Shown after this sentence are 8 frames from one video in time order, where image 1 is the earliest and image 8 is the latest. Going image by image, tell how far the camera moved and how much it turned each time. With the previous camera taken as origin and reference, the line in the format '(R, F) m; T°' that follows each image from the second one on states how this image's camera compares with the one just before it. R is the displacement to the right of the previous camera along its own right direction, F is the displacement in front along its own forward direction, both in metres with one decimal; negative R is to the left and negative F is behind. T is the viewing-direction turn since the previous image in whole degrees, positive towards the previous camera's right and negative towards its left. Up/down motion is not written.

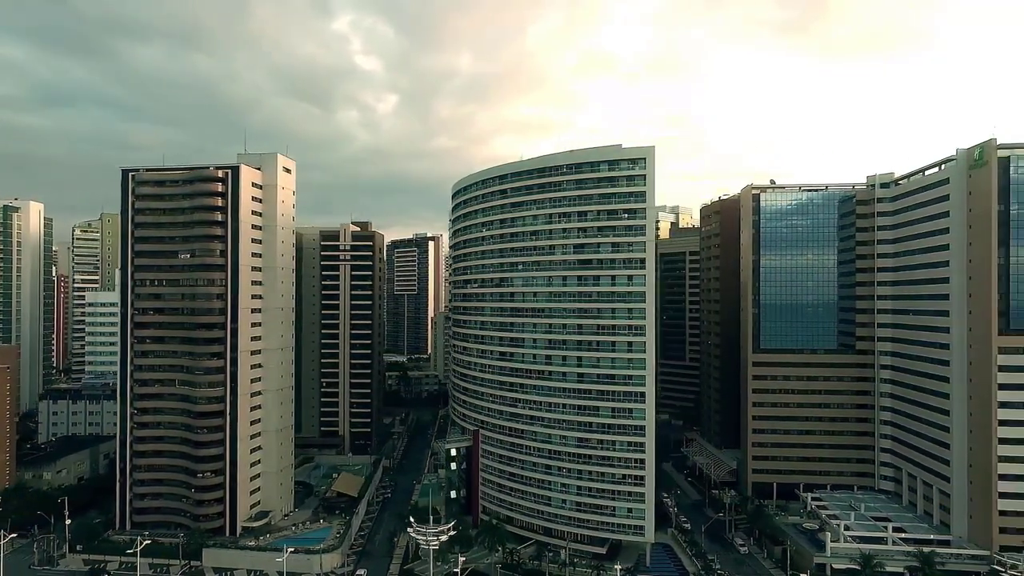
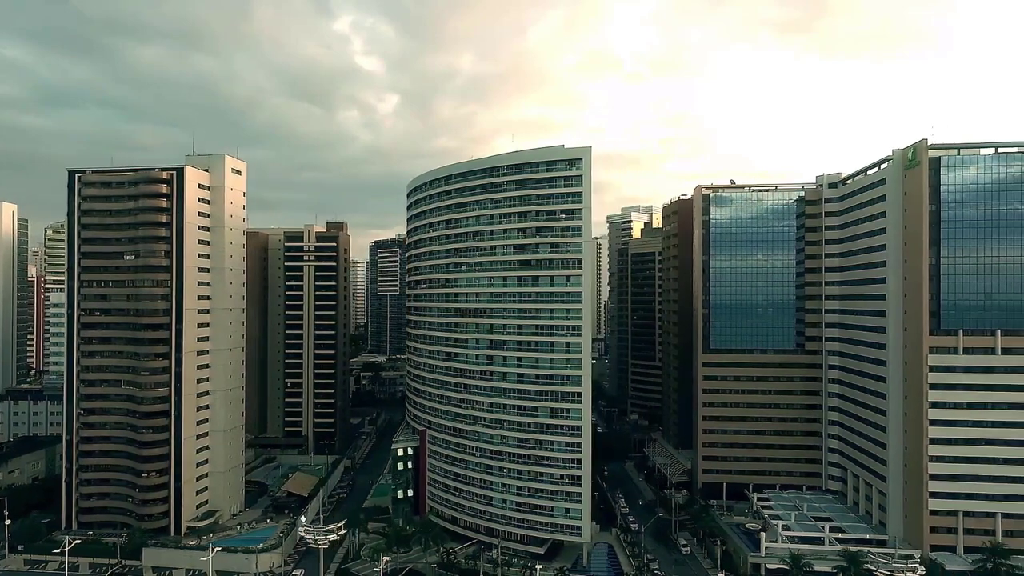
(+8.1, -0.3) m; 0°
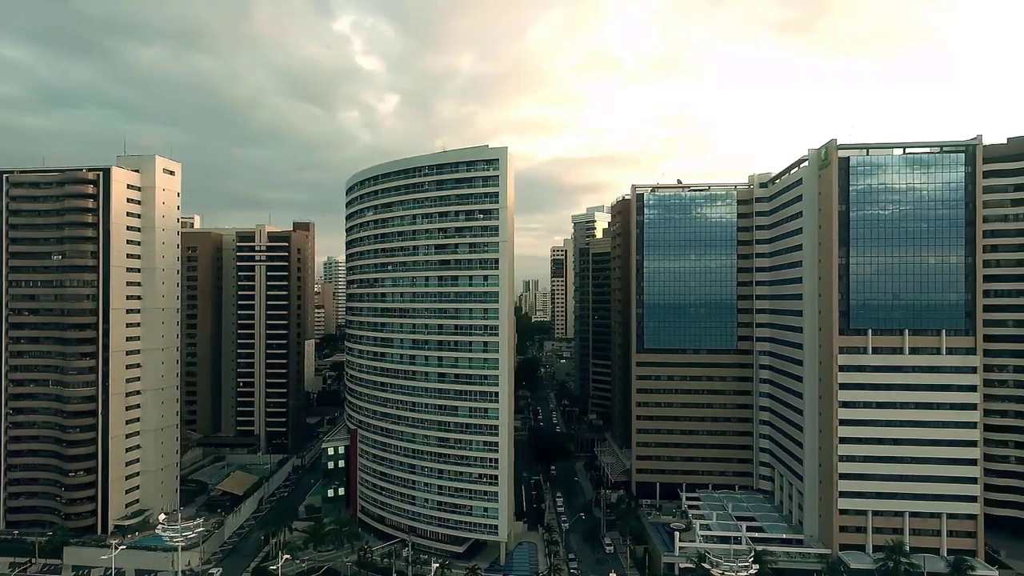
(+10.6, -0.3) m; 0°
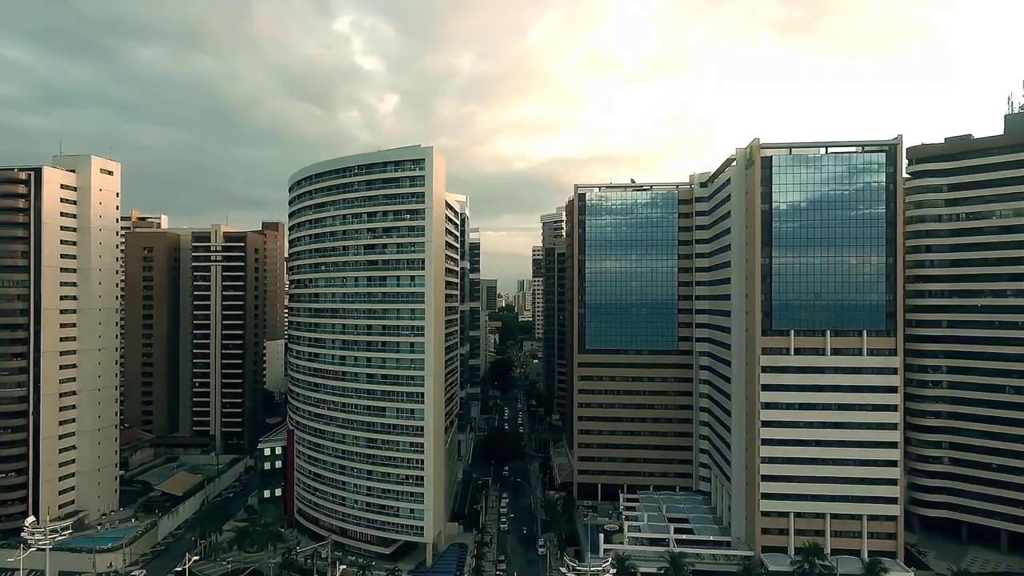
(+9.4, +0.4) m; 0°
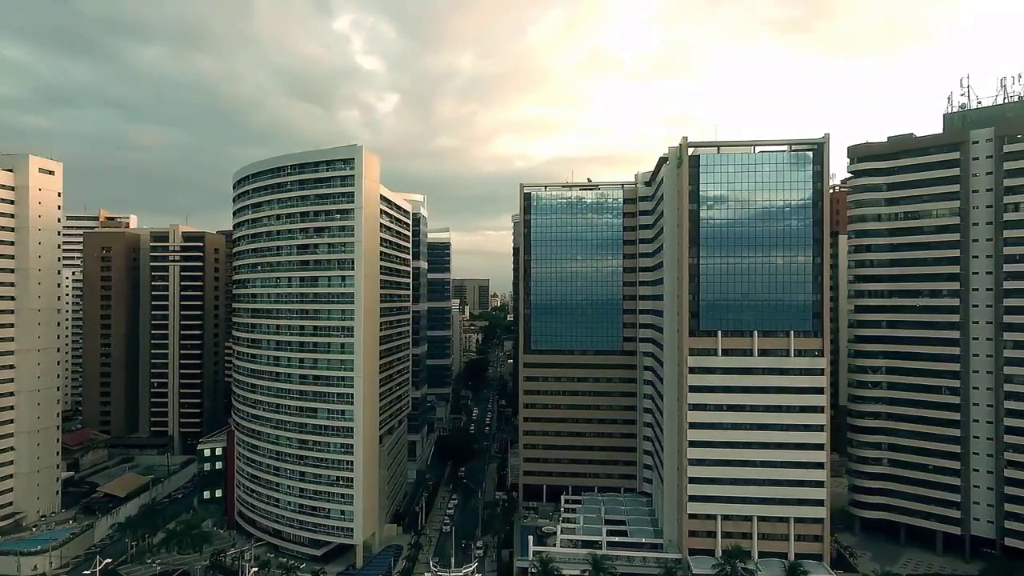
(+8.8, +0.5) m; 0°
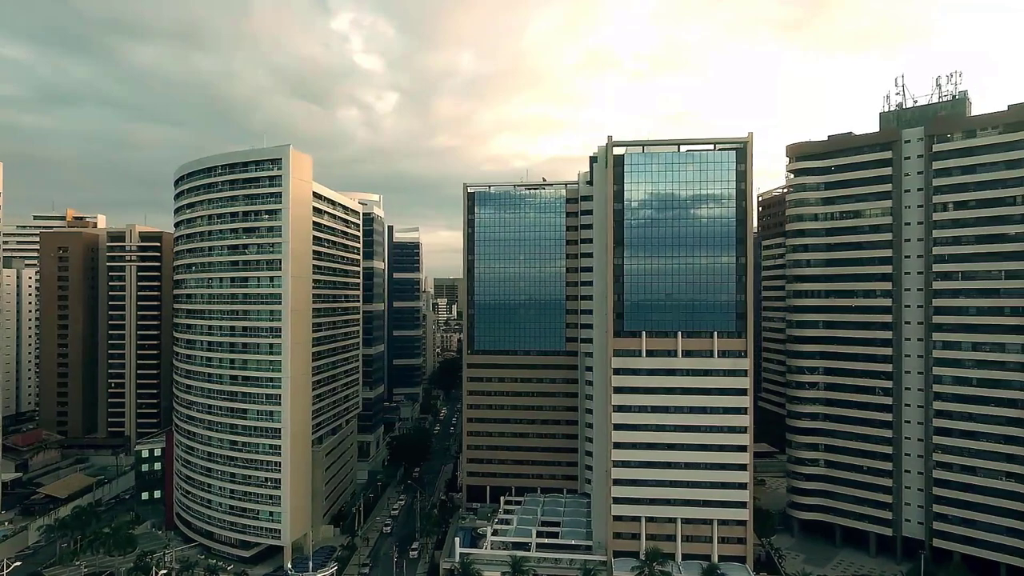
(+8.9, +0.4) m; 0°
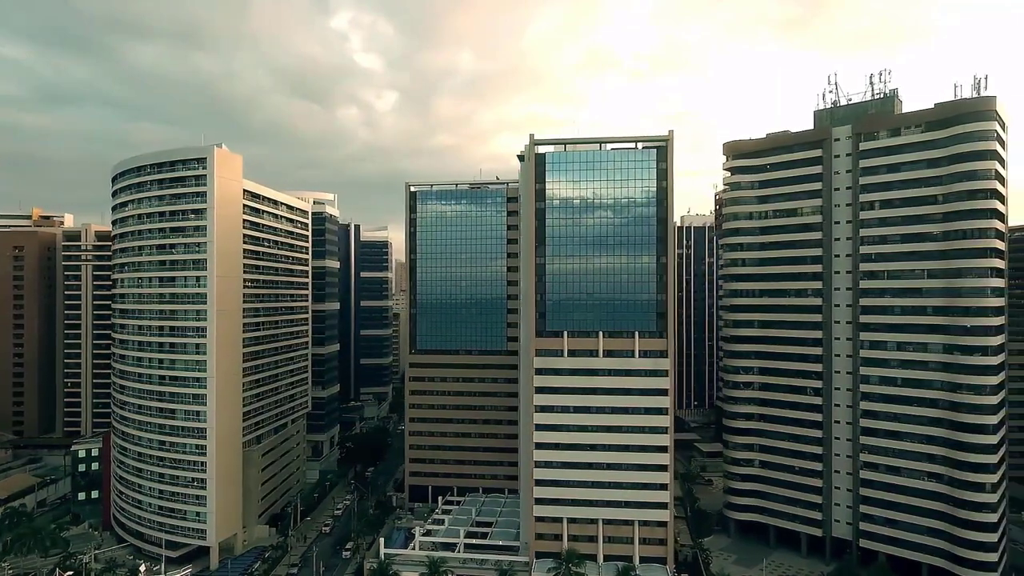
(+9.1, +0.4) m; 0°
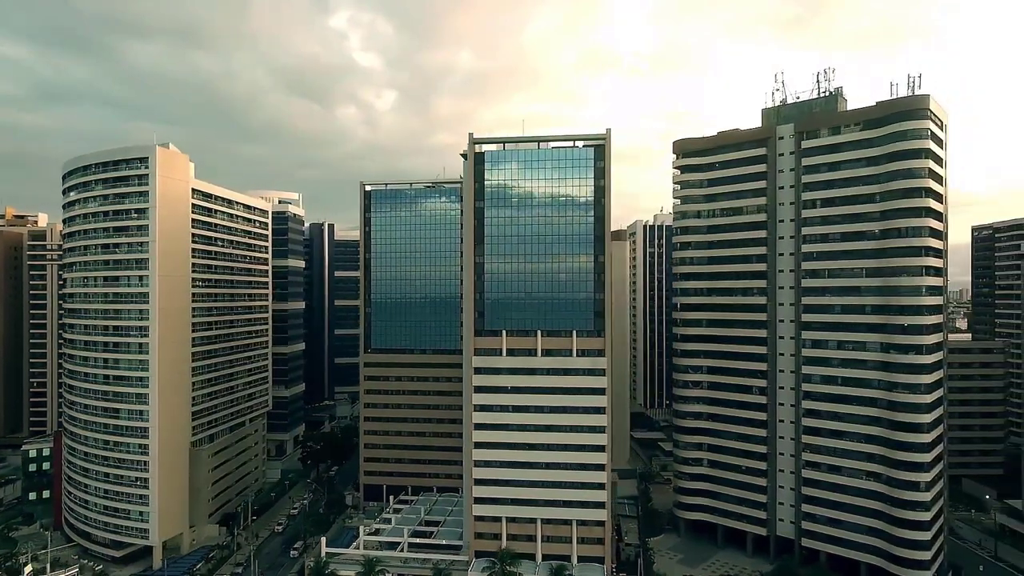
(+7.0, +0.2) m; 0°
